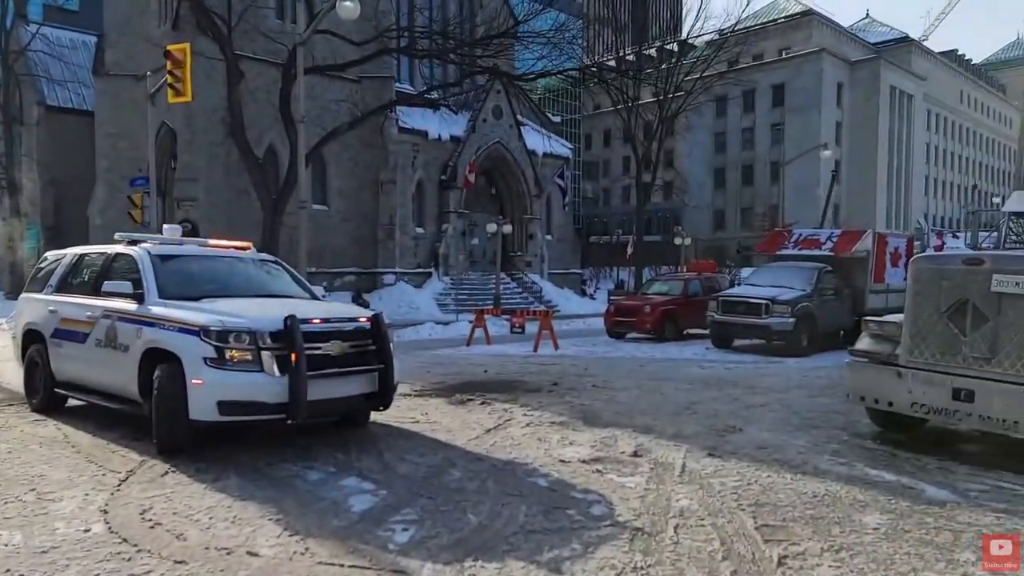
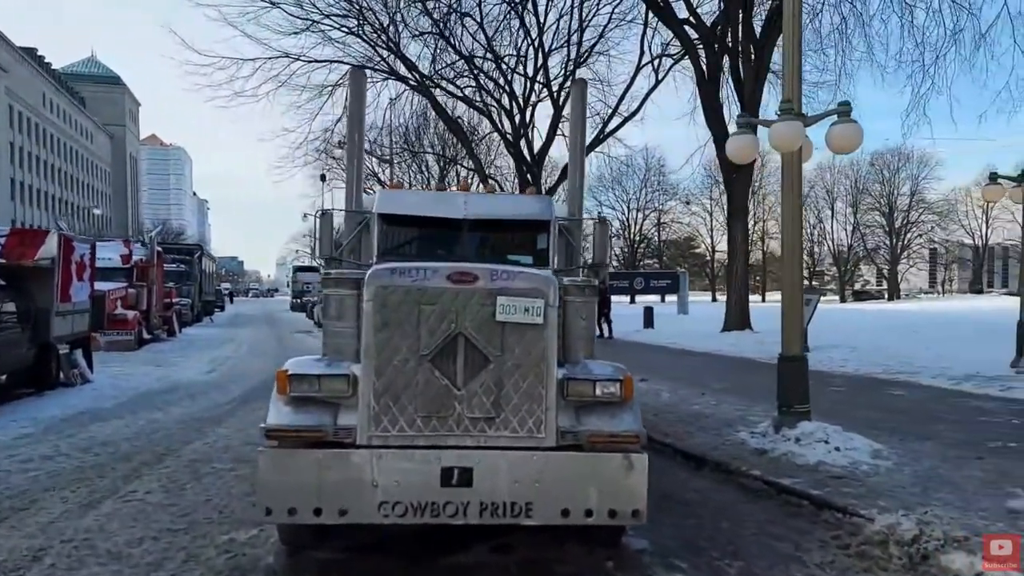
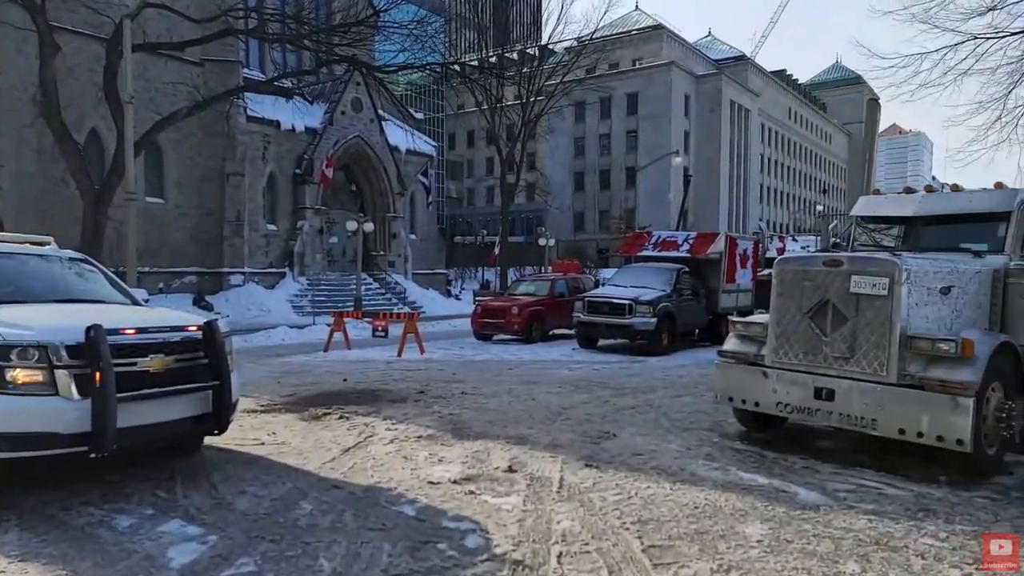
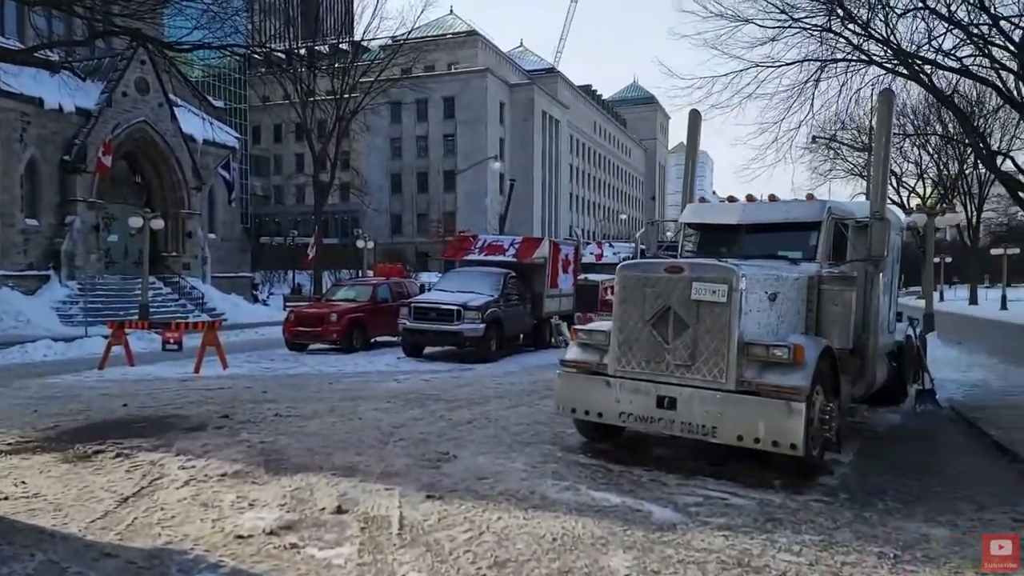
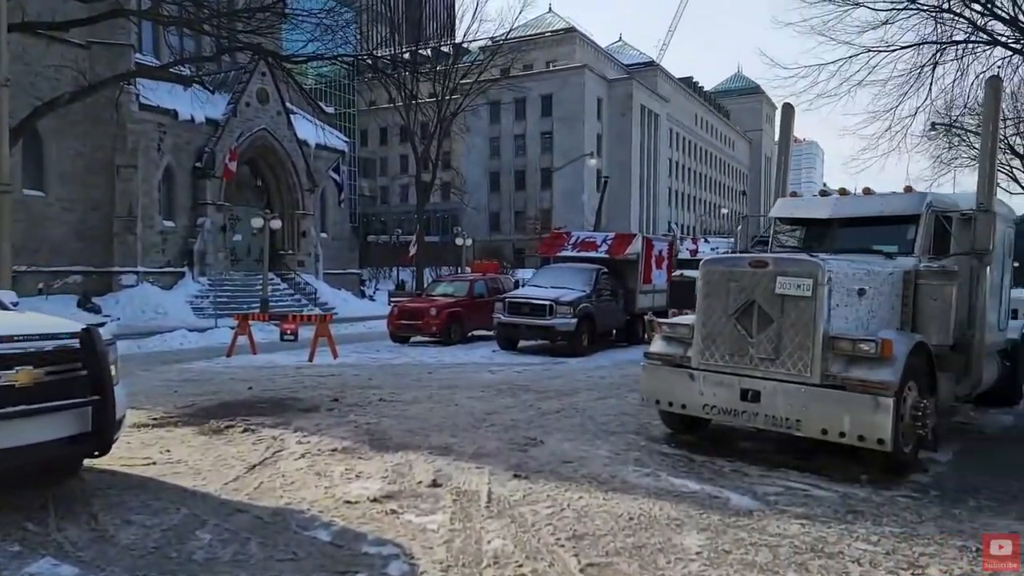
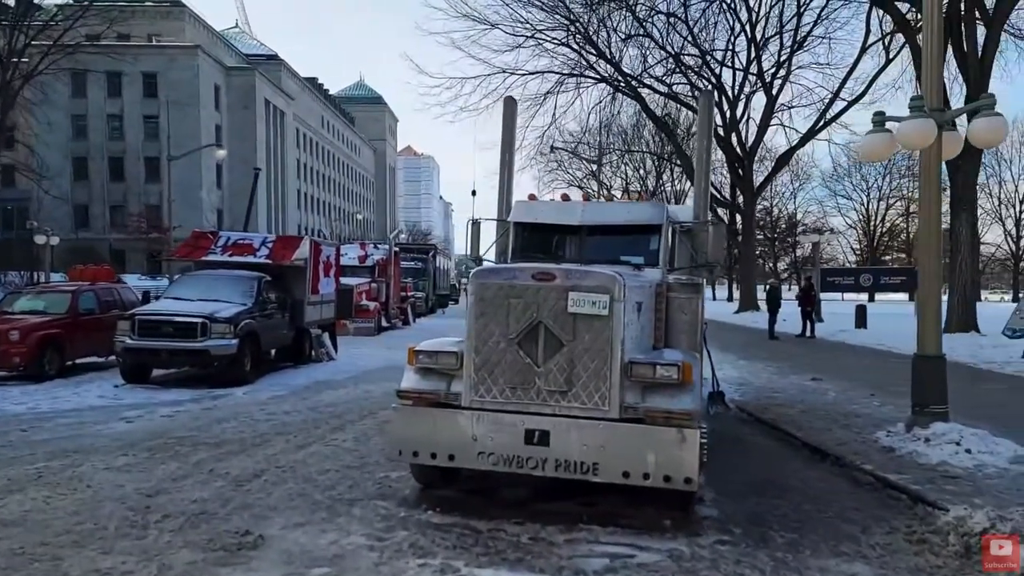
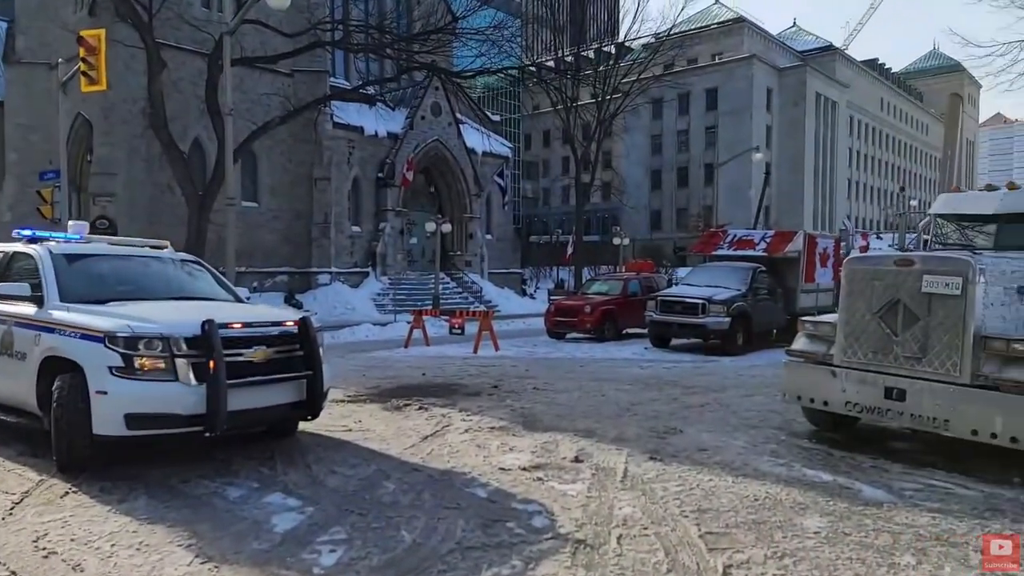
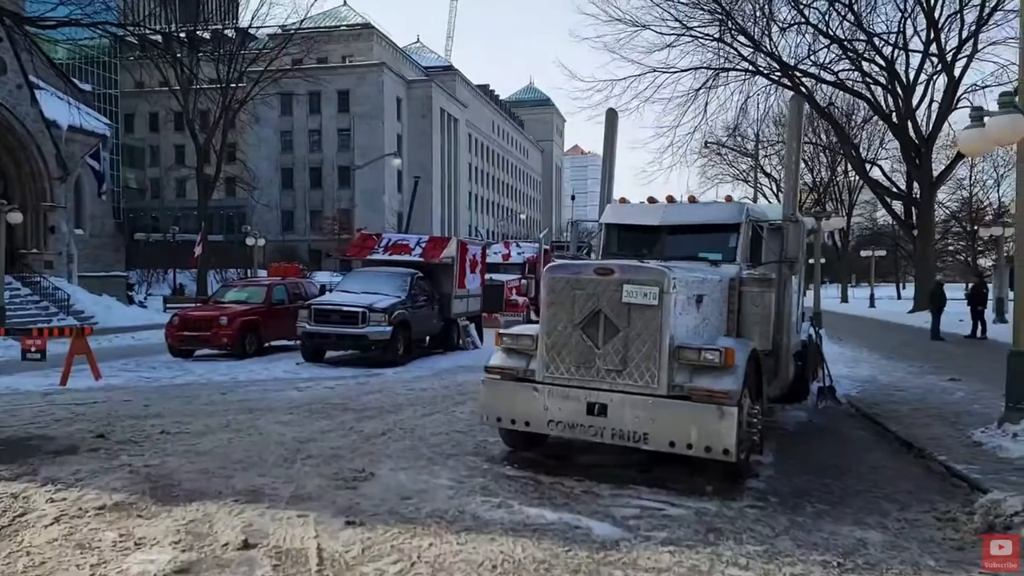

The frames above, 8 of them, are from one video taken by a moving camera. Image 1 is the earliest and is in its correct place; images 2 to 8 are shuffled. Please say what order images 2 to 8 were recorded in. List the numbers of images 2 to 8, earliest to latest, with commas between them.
7, 3, 5, 4, 8, 6, 2
